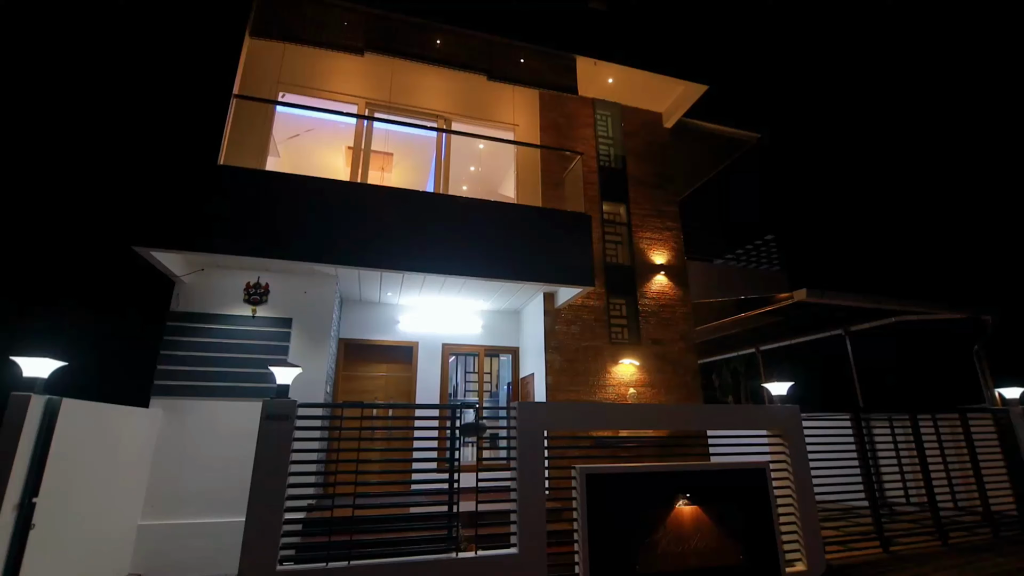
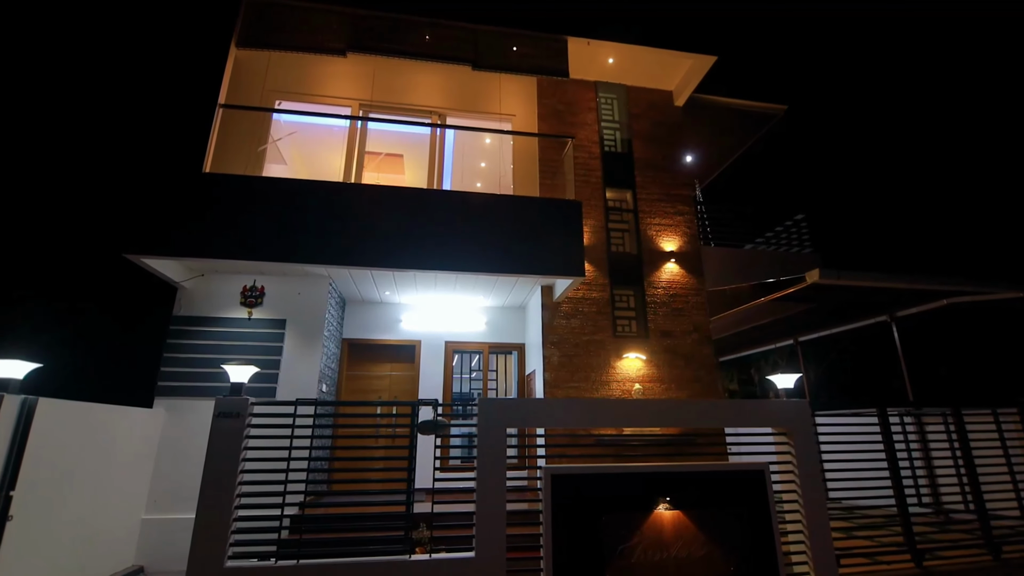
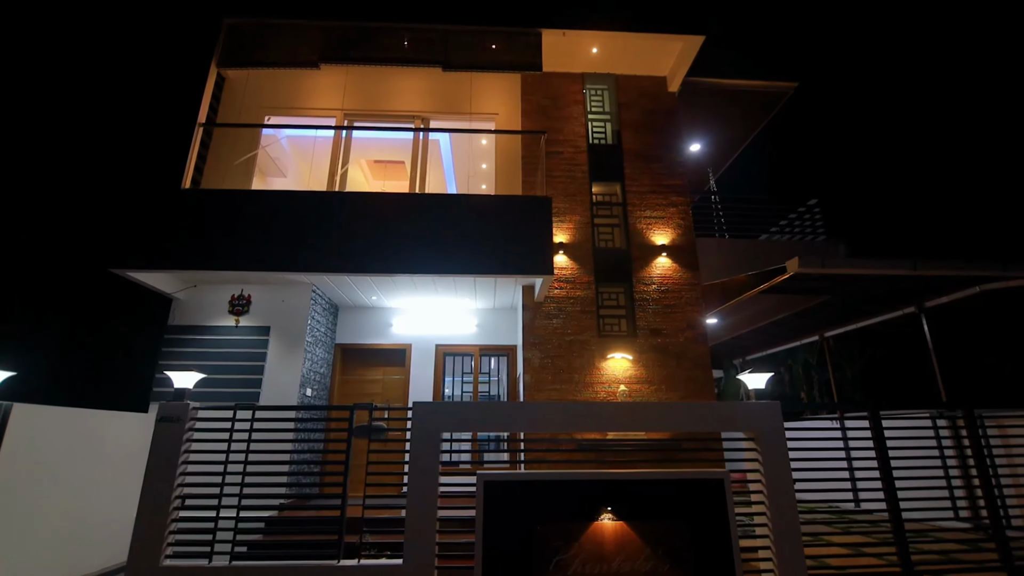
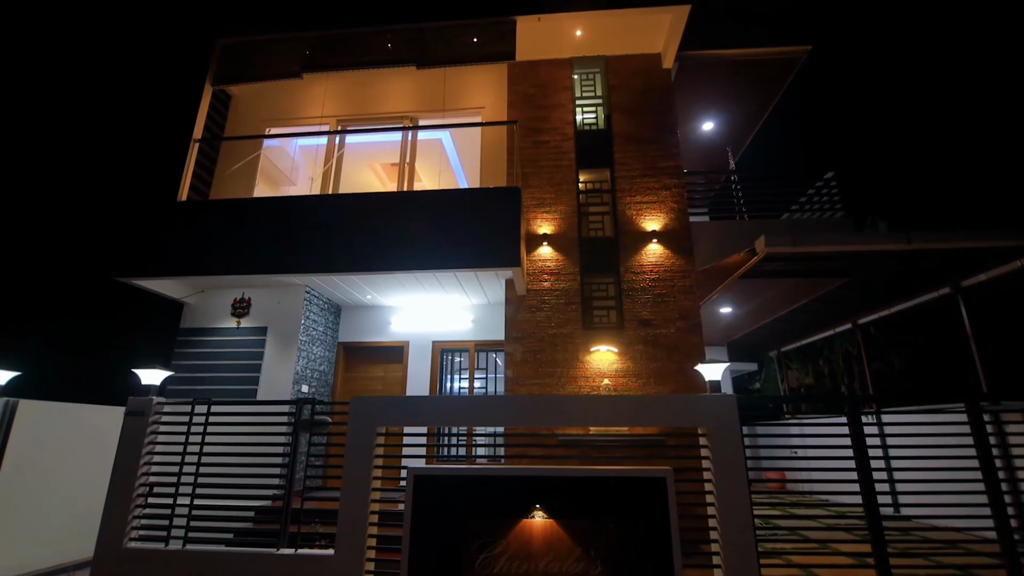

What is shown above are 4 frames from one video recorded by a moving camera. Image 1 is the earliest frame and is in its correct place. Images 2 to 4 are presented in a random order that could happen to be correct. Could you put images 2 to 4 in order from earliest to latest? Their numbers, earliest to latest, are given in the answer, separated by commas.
2, 3, 4
